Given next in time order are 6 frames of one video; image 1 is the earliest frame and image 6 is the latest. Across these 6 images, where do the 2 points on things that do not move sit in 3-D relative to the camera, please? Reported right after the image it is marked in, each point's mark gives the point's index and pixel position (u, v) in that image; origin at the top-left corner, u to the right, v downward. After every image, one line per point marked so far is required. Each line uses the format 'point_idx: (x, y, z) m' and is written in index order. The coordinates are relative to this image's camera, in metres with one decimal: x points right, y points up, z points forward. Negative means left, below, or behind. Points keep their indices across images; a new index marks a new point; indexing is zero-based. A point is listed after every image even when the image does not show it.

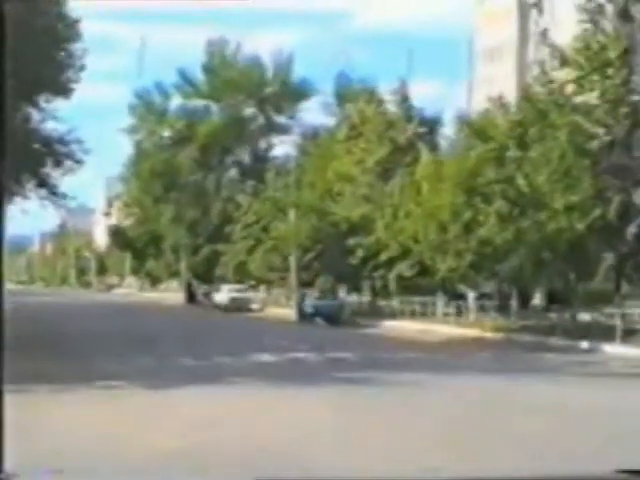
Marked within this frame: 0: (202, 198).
0: (-1.2, +0.4, +11.4) m
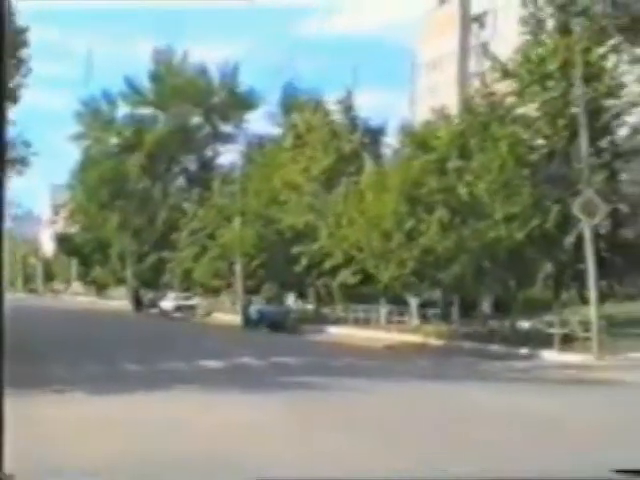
0: (-1.8, +0.3, +11.4) m
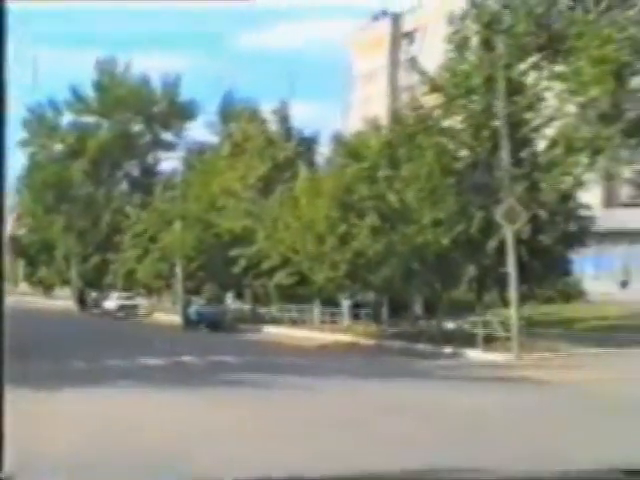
0: (-2.4, +0.3, +11.7) m
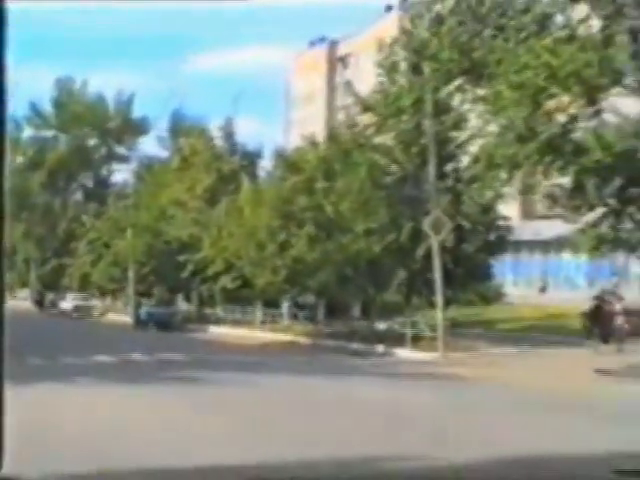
0: (-3.0, +0.3, +12.2) m
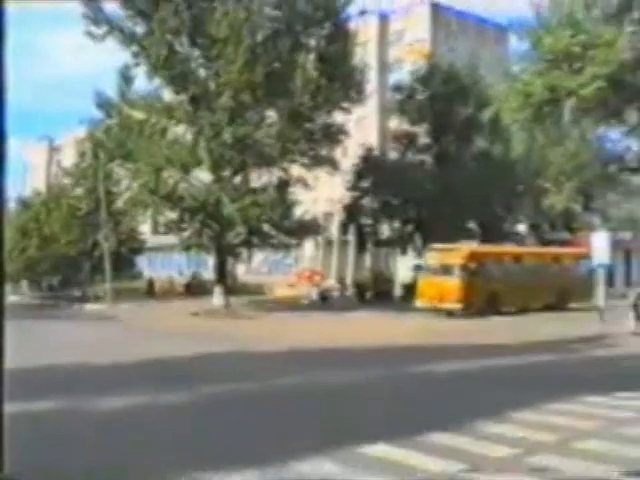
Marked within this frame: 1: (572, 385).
0: (-7.9, +0.3, +18.4) m
1: (+3.3, -1.9, +14.4) m
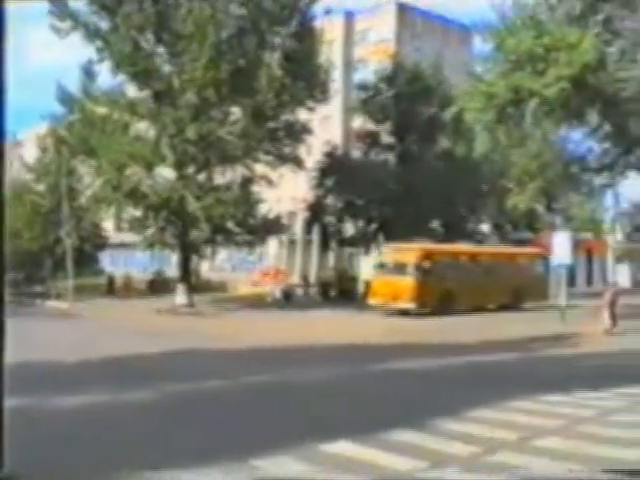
0: (-8.5, +0.4, +18.1) m
1: (+2.8, -1.9, +14.5) m
